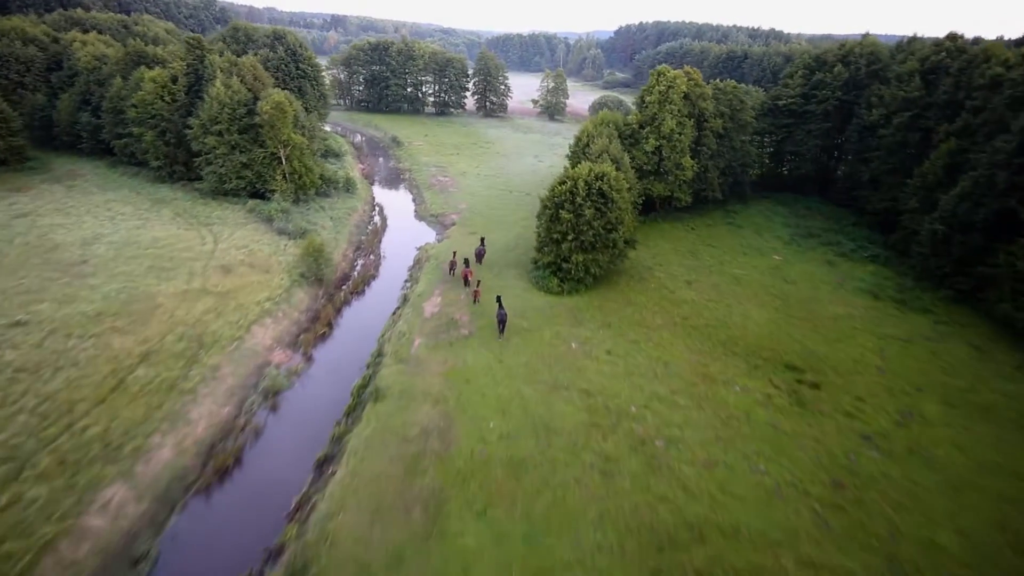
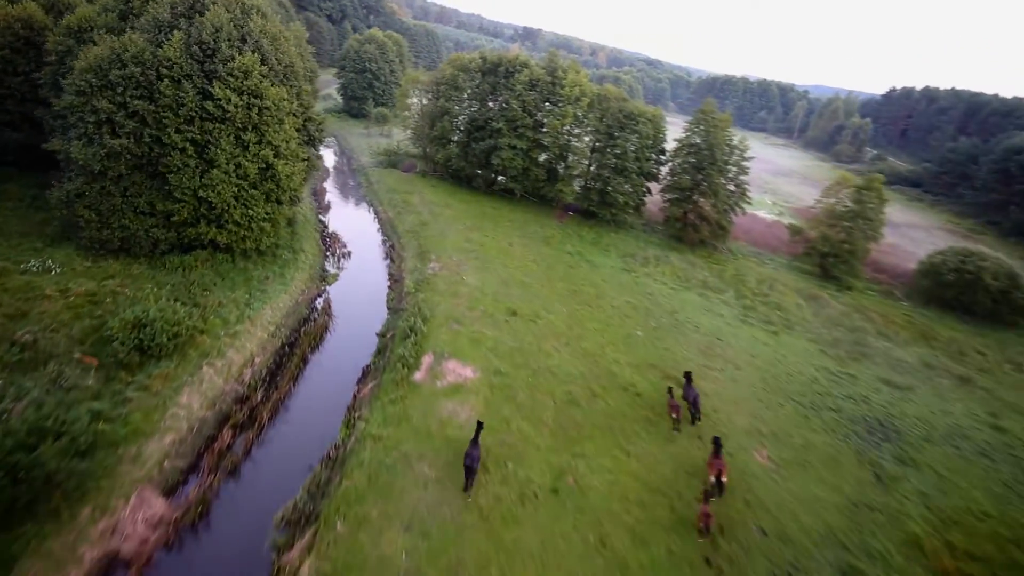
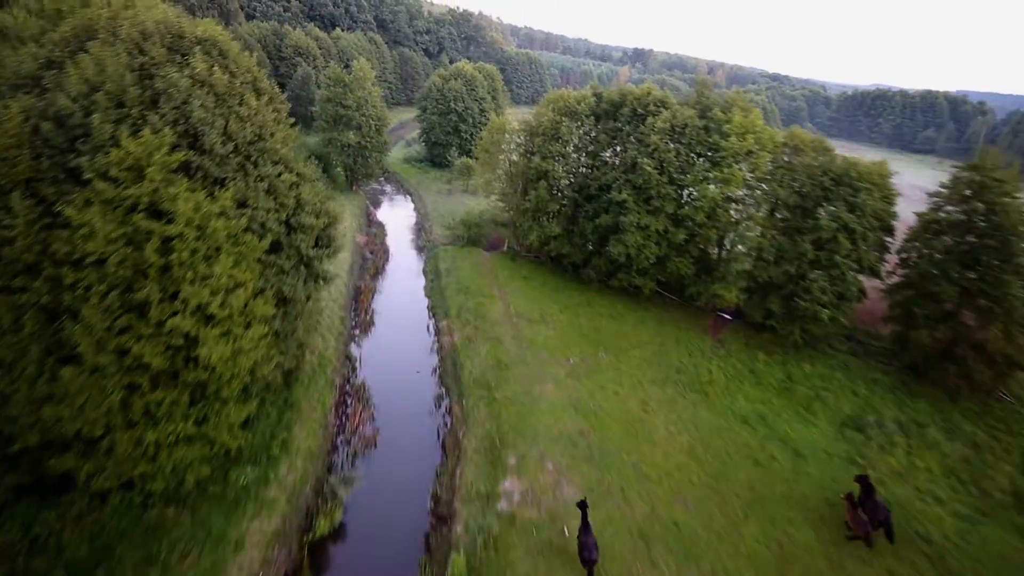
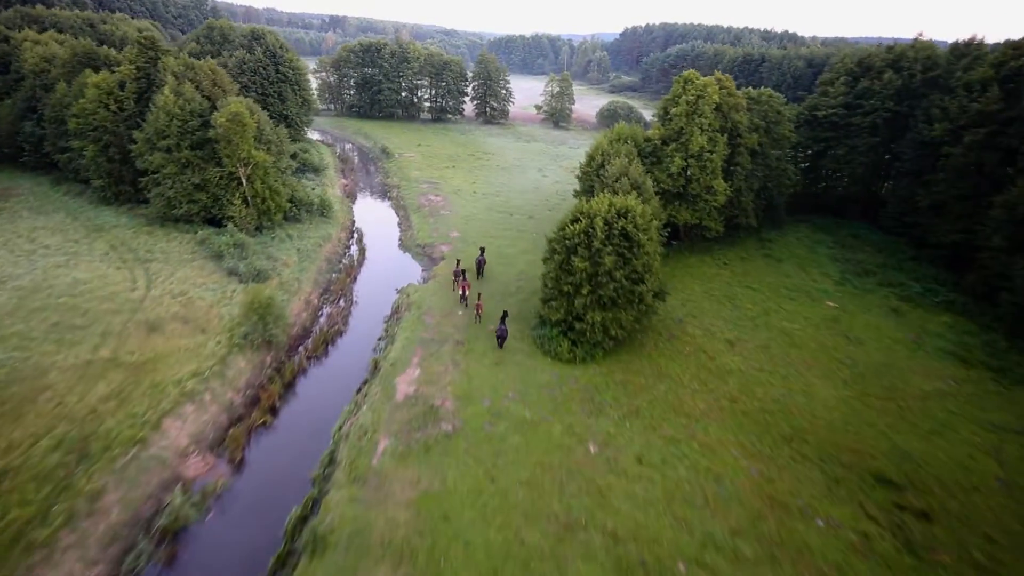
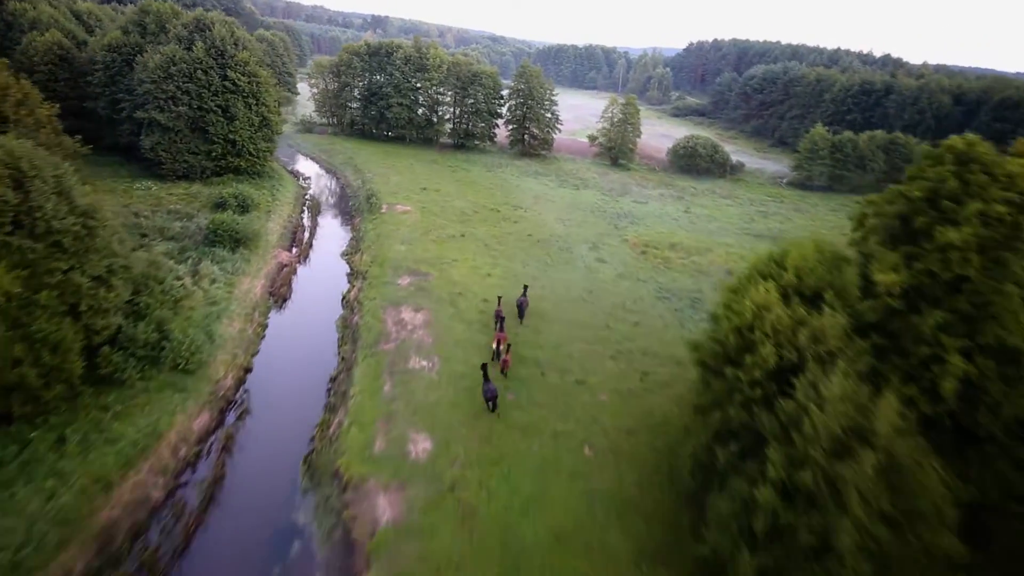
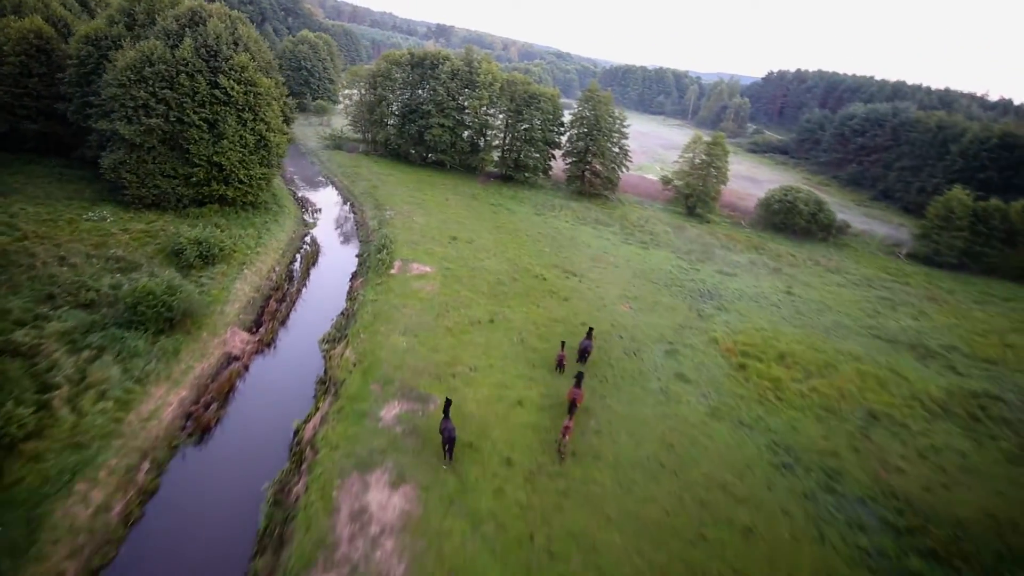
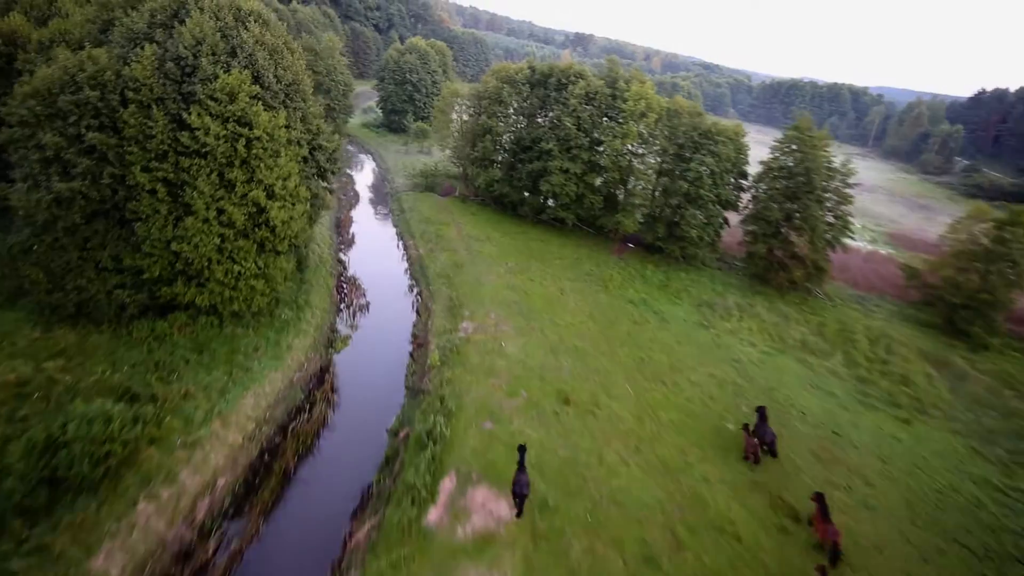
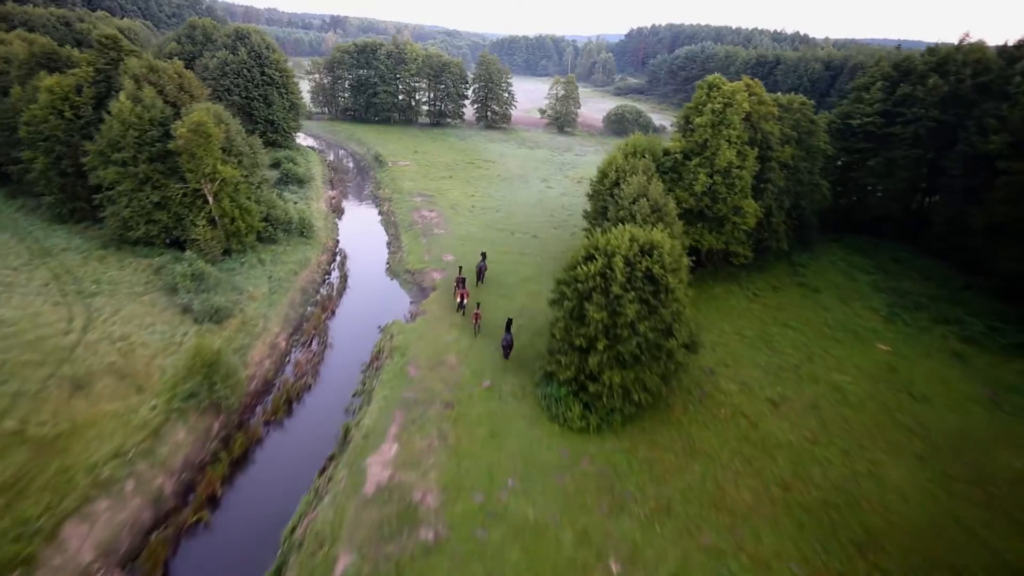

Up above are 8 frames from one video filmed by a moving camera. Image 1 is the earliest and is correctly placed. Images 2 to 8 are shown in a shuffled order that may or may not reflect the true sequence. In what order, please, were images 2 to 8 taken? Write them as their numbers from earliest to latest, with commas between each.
4, 8, 5, 6, 2, 7, 3
